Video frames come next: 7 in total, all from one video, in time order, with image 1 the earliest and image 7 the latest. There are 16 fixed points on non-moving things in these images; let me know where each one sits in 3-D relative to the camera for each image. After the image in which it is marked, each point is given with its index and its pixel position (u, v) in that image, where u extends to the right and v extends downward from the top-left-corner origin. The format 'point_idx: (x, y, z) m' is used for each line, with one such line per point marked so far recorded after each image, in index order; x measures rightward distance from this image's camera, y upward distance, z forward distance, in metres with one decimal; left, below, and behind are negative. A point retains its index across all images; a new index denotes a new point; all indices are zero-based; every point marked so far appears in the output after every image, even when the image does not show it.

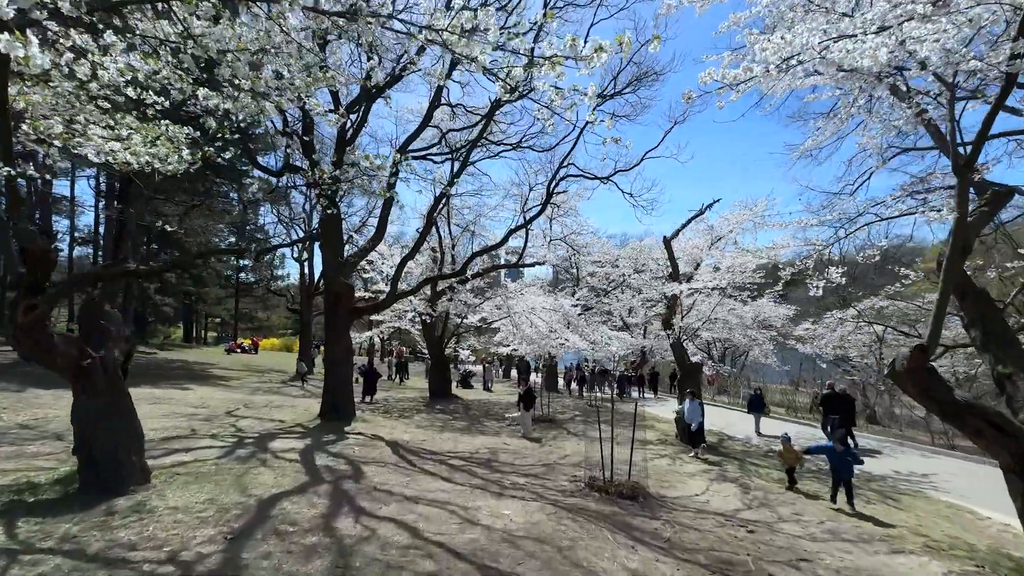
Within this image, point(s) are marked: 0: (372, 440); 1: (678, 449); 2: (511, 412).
0: (-2.8, -3.1, +9.1) m
1: (+4.1, -4.0, +11.0) m
2: (-0.1, -4.7, +17.0) m
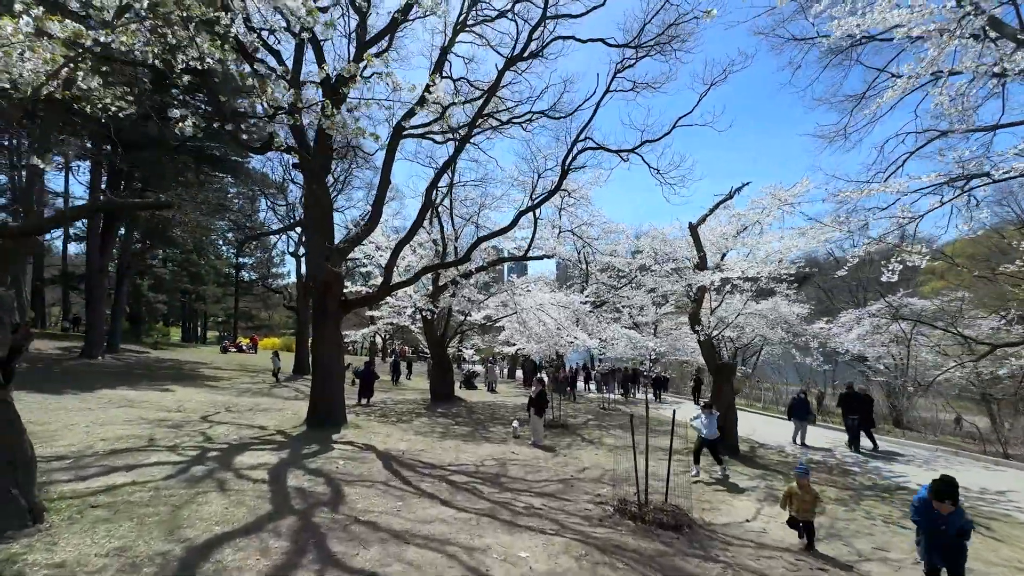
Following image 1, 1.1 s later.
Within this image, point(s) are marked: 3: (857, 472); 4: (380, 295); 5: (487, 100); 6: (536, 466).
0: (-2.6, -2.9, +7.8) m
1: (+4.3, -3.8, +9.7) m
2: (+0.2, -4.5, +15.7) m
3: (+7.8, -4.1, +10.1) m
4: (-2.9, -0.1, +9.9) m
5: (-0.7, +5.2, +12.3) m
6: (+0.5, -3.5, +8.7) m
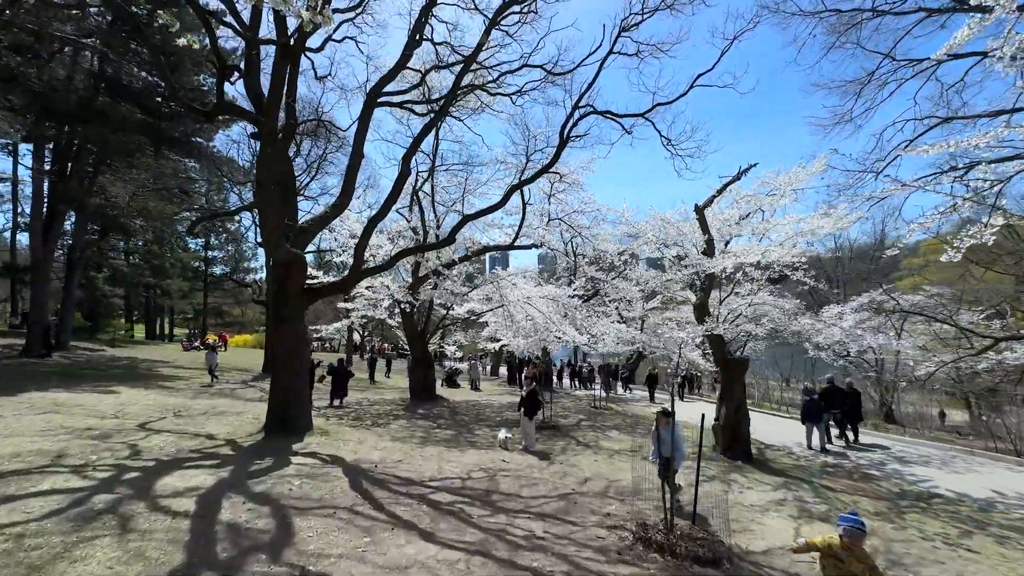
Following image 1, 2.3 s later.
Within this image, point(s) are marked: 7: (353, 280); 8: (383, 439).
0: (-2.7, -2.6, +6.6) m
1: (+4.1, -3.5, +8.7) m
2: (-0.2, -4.2, +14.5) m
3: (+7.6, -3.9, +9.3) m
4: (-3.1, +0.2, +8.6) m
5: (-1.0, +5.5, +11.0) m
6: (+0.3, -3.2, +7.6) m
7: (-3.1, +0.2, +8.6) m
8: (-2.8, -3.3, +9.7) m
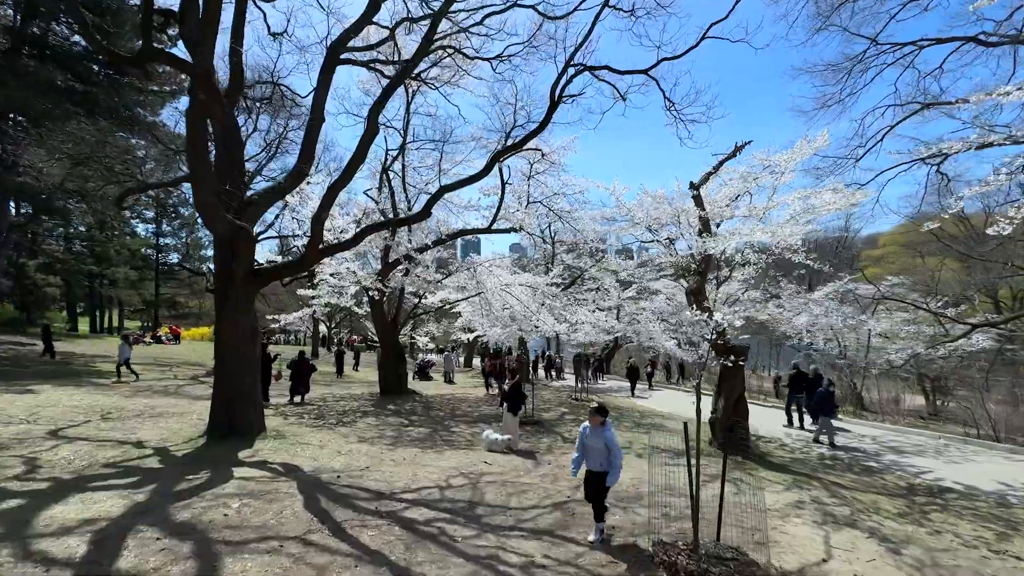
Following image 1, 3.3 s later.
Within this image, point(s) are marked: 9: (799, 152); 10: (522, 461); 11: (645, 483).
0: (-2.8, -2.3, +5.4) m
1: (+3.8, -3.2, +8.1) m
2: (-0.9, -3.7, +13.6) m
3: (+7.2, -3.5, +8.8) m
4: (-3.4, +0.5, +7.4) m
5: (-1.4, +5.8, +9.9) m
6: (+0.1, -2.9, +6.7) m
7: (-3.4, +0.5, +7.4) m
8: (-3.1, -3.0, +8.6) m
9: (+6.7, +3.2, +10.4) m
10: (+0.2, -3.1, +8.1) m
11: (+2.1, -3.0, +7.0) m
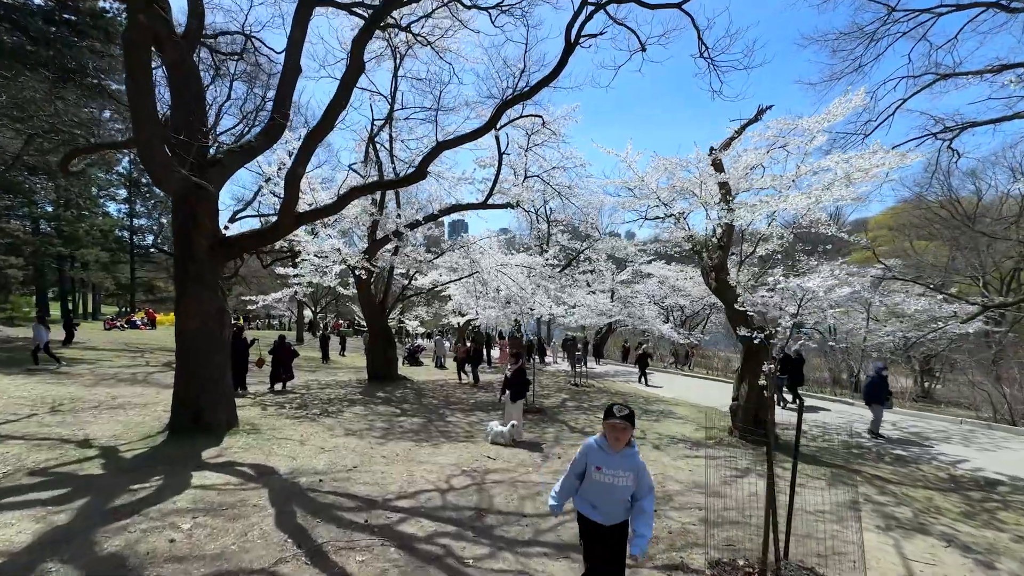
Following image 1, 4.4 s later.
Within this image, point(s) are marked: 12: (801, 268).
0: (-2.7, -2.0, +4.5) m
1: (+3.9, -2.7, +7.3) m
2: (-0.9, -3.1, +12.7) m
3: (+7.3, -3.1, +8.2) m
4: (-3.3, +0.9, +6.3) m
5: (-1.3, +6.3, +8.7) m
6: (+0.2, -2.5, +5.8) m
7: (-3.2, +0.9, +6.3) m
8: (-3.0, -2.5, +7.7) m
9: (+6.7, +3.7, +9.5) m
10: (+0.3, -2.7, +7.3) m
11: (+2.2, -2.7, +6.2) m
12: (+6.8, +0.4, +10.4) m
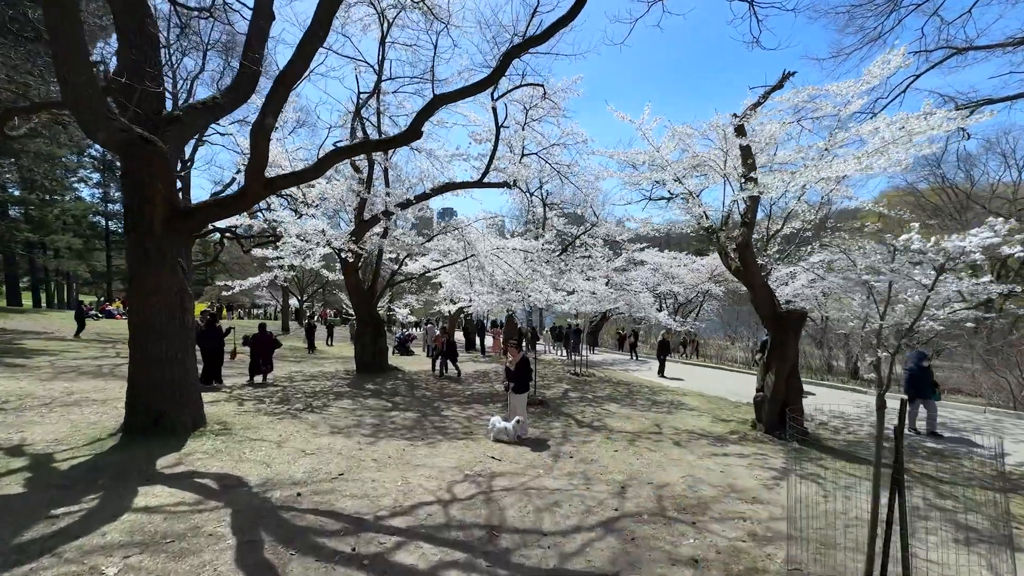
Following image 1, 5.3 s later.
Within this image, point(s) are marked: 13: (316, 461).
0: (-2.5, -1.8, +3.6) m
1: (+4.0, -2.4, +6.6) m
2: (-1.0, -2.7, +11.9) m
3: (+7.4, -2.8, +7.6) m
4: (-3.1, +1.1, +5.4) m
5: (-1.3, +6.6, +7.6) m
6: (+0.4, -2.3, +5.0) m
7: (-3.1, +1.1, +5.4) m
8: (-3.0, -2.2, +6.8) m
9: (+6.7, +4.0, +8.7) m
10: (+0.4, -2.4, +6.5) m
11: (+2.3, -2.4, +5.5) m
12: (+6.8, +0.8, +9.7) m
13: (-2.3, -2.1, +5.4) m
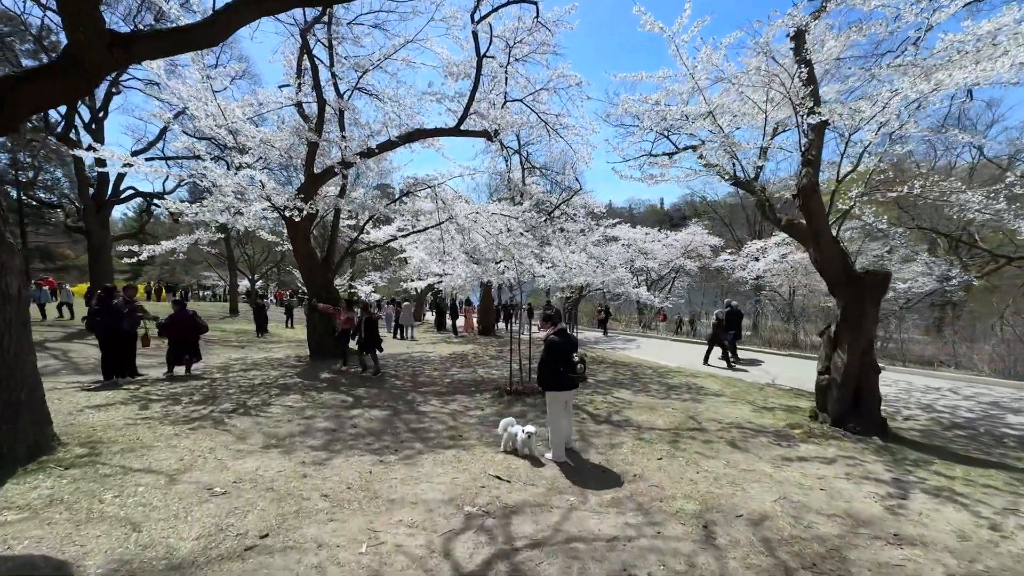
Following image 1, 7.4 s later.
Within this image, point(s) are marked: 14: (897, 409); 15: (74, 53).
0: (-2.1, -1.4, +1.6) m
1: (+4.1, -1.9, +5.1) m
2: (-1.2, -2.0, +10.0) m
3: (+7.4, -2.1, +6.3) m
4: (-2.9, +1.5, +3.1) m
5: (-1.3, +7.2, +5.3) m
6: (+0.6, -1.8, +3.2) m
7: (-2.9, +1.6, +3.1) m
8: (-2.8, -1.7, +4.7) m
9: (+6.6, +4.7, +7.1) m
10: (+0.5, -1.9, +4.7) m
11: (+2.5, -1.9, +3.8) m
12: (+6.6, +1.5, +8.2) m
13: (-2.1, -1.7, +3.3) m
14: (+7.0, -2.1, +8.1) m
15: (-3.0, +1.6, +3.1) m
